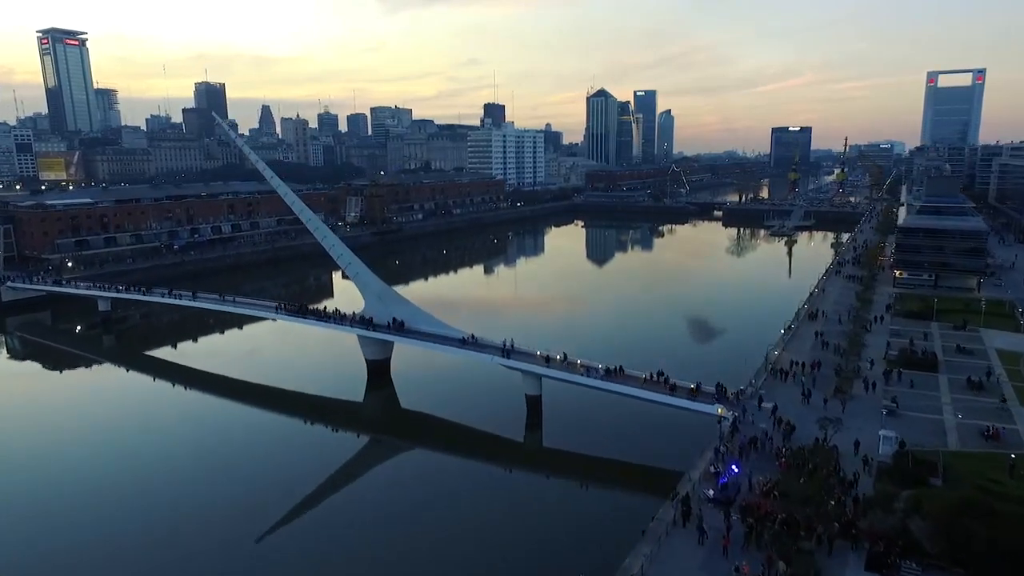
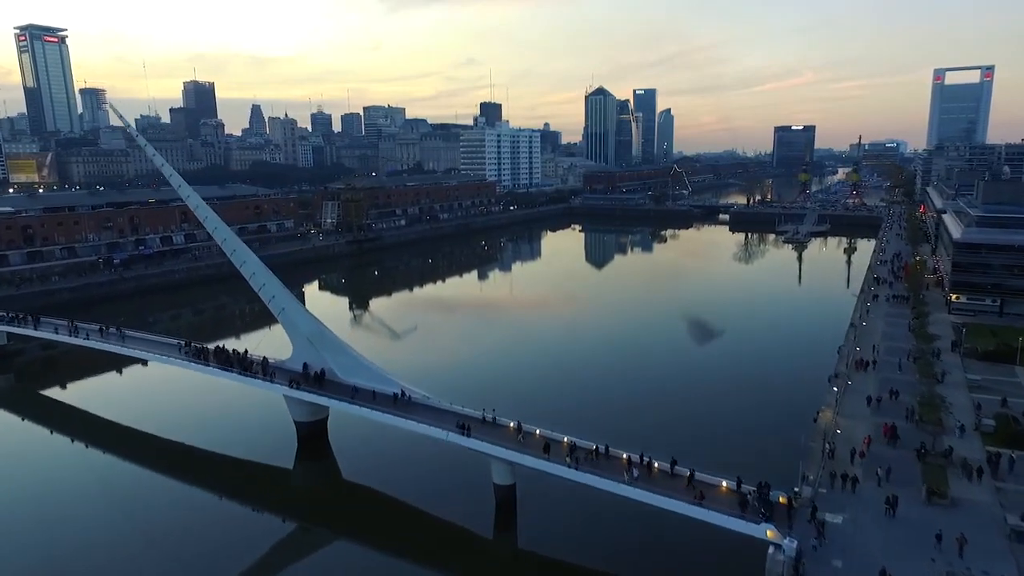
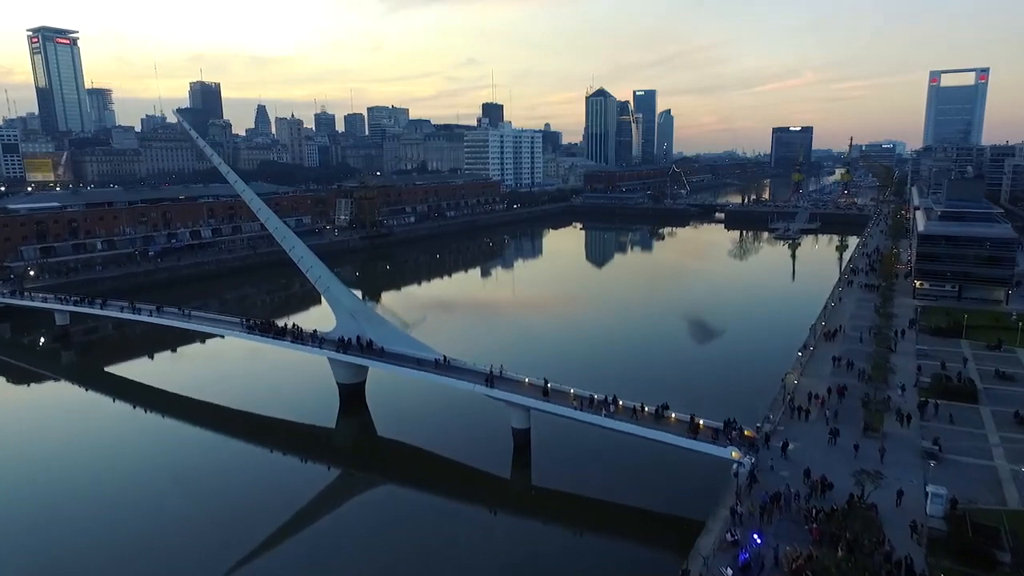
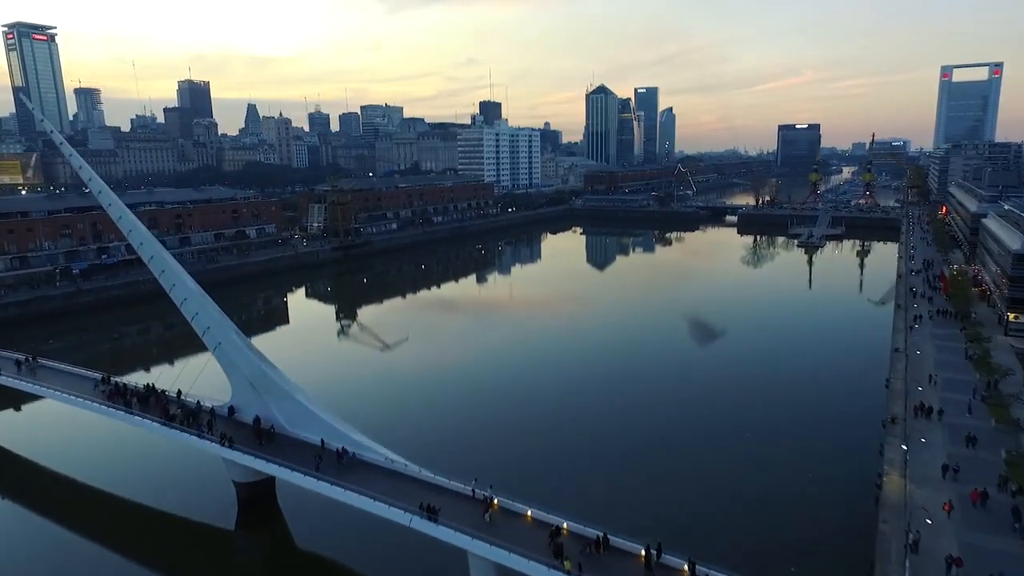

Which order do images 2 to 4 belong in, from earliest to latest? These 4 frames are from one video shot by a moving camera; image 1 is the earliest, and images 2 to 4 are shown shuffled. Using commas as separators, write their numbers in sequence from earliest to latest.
3, 2, 4
